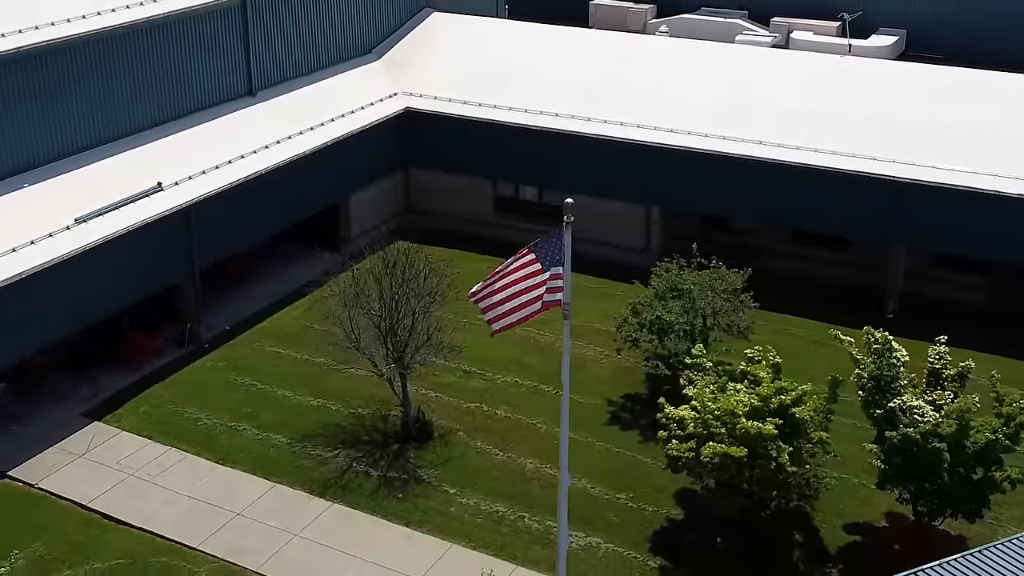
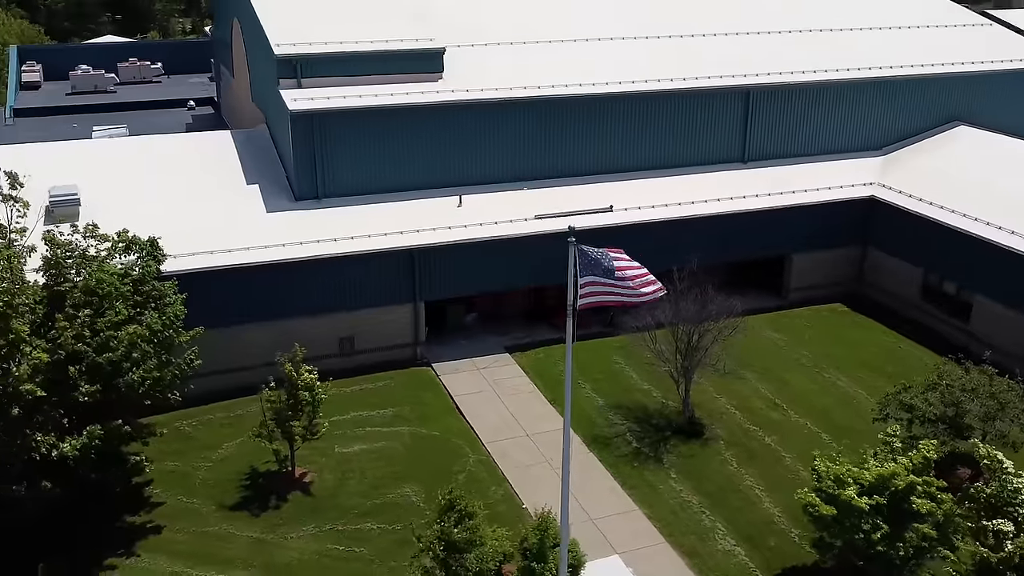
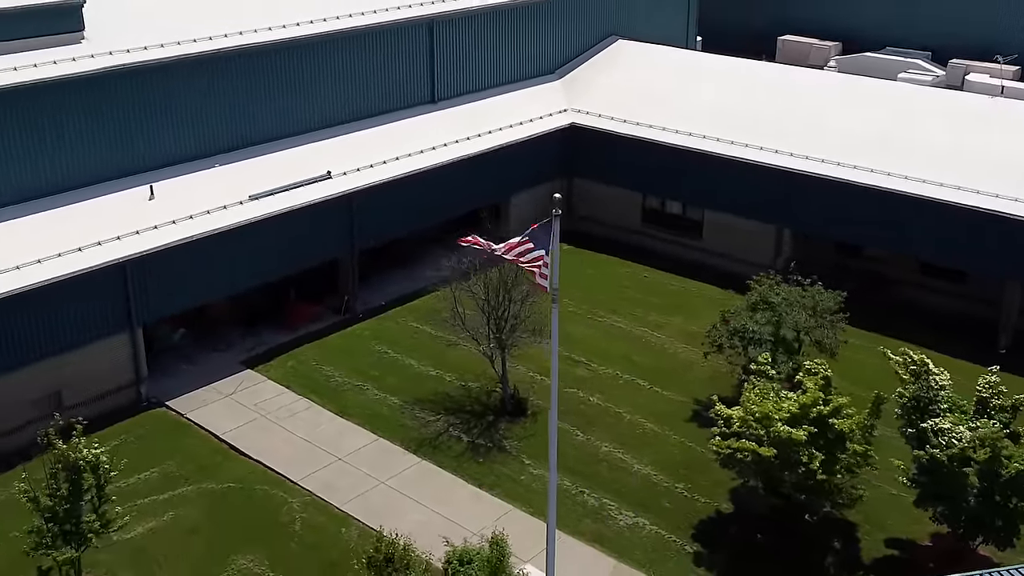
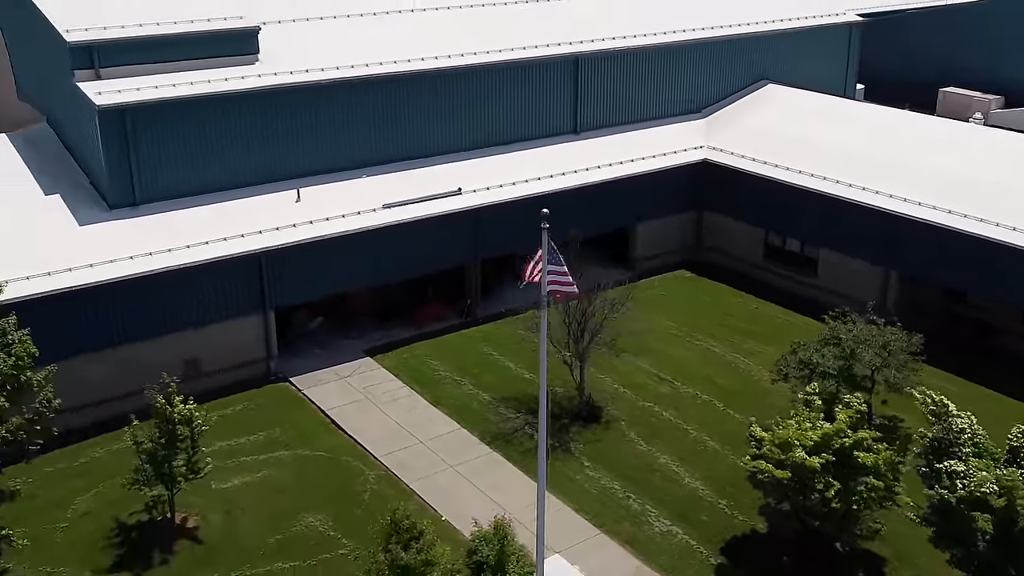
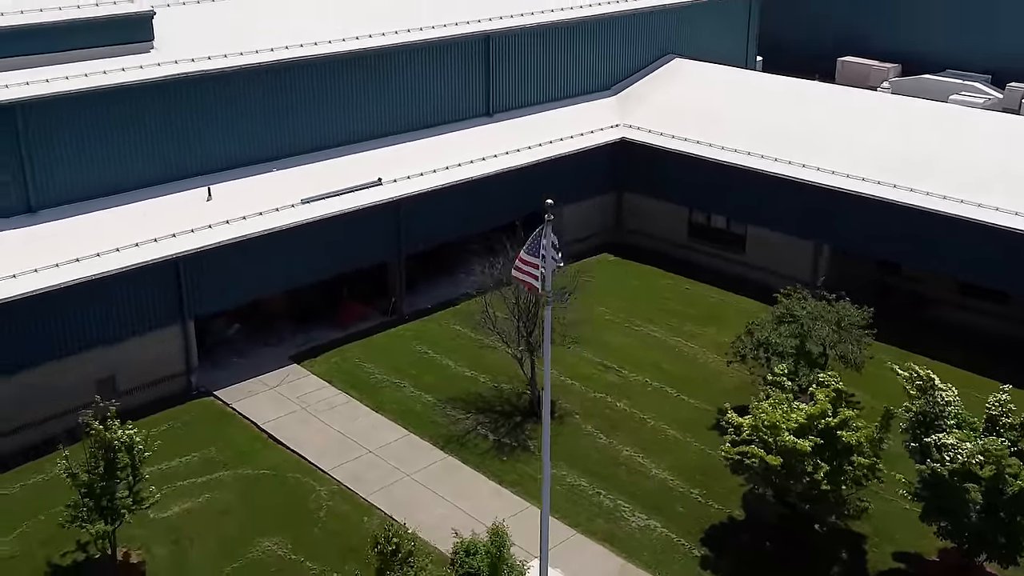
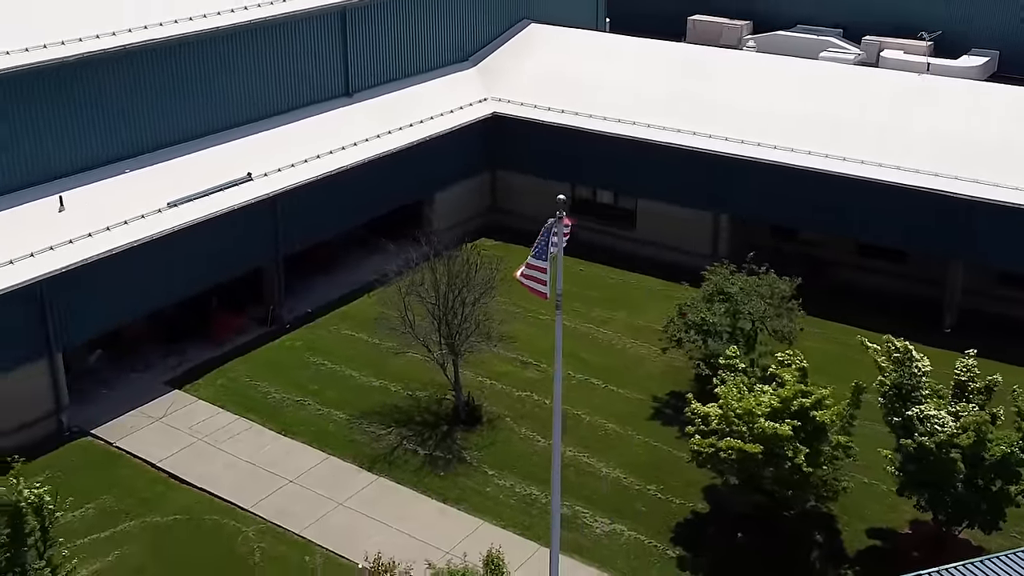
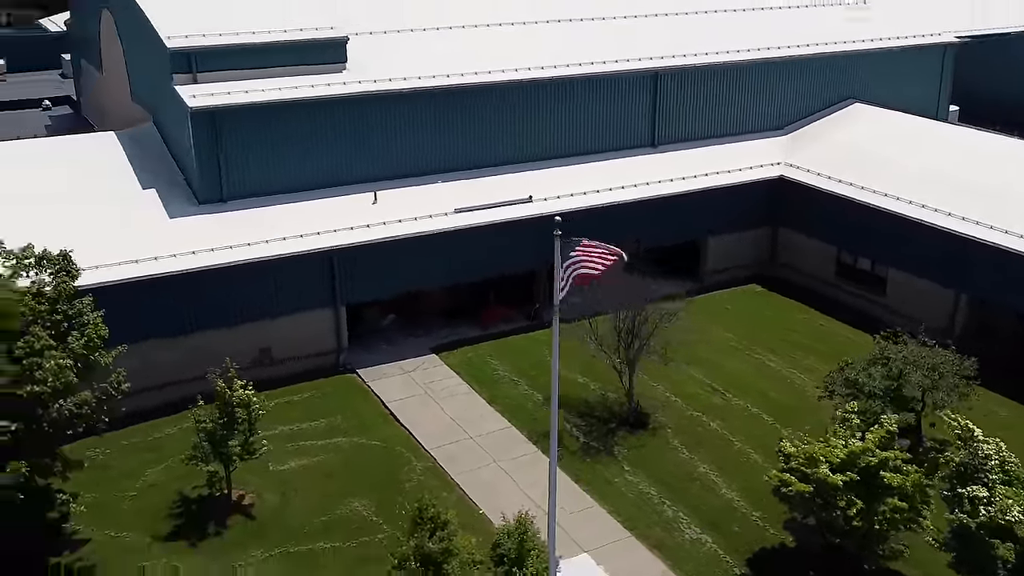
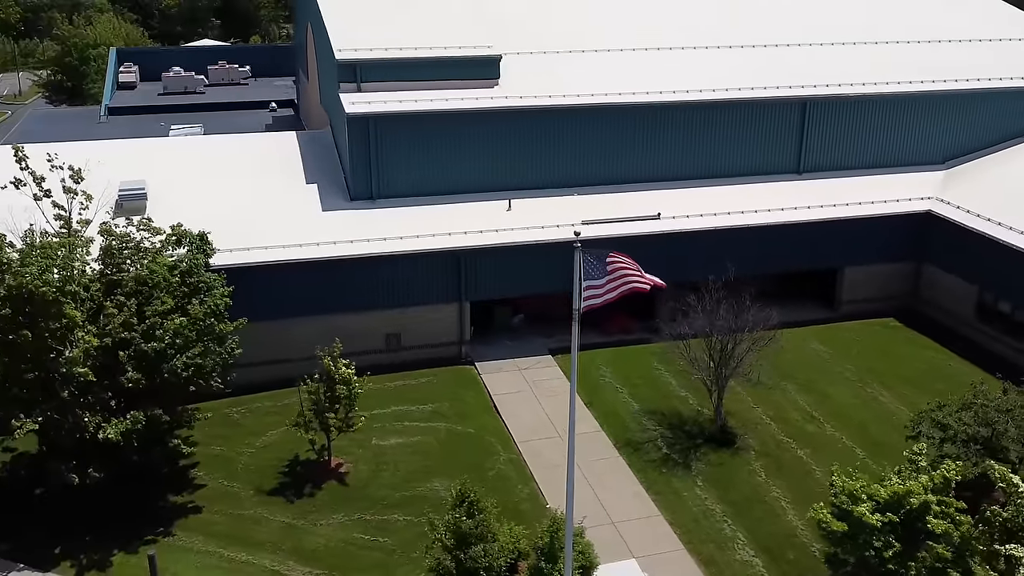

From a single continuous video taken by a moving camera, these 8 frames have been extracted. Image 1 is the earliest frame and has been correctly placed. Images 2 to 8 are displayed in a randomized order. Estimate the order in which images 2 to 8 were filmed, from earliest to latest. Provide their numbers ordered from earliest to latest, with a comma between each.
6, 3, 5, 4, 7, 2, 8
